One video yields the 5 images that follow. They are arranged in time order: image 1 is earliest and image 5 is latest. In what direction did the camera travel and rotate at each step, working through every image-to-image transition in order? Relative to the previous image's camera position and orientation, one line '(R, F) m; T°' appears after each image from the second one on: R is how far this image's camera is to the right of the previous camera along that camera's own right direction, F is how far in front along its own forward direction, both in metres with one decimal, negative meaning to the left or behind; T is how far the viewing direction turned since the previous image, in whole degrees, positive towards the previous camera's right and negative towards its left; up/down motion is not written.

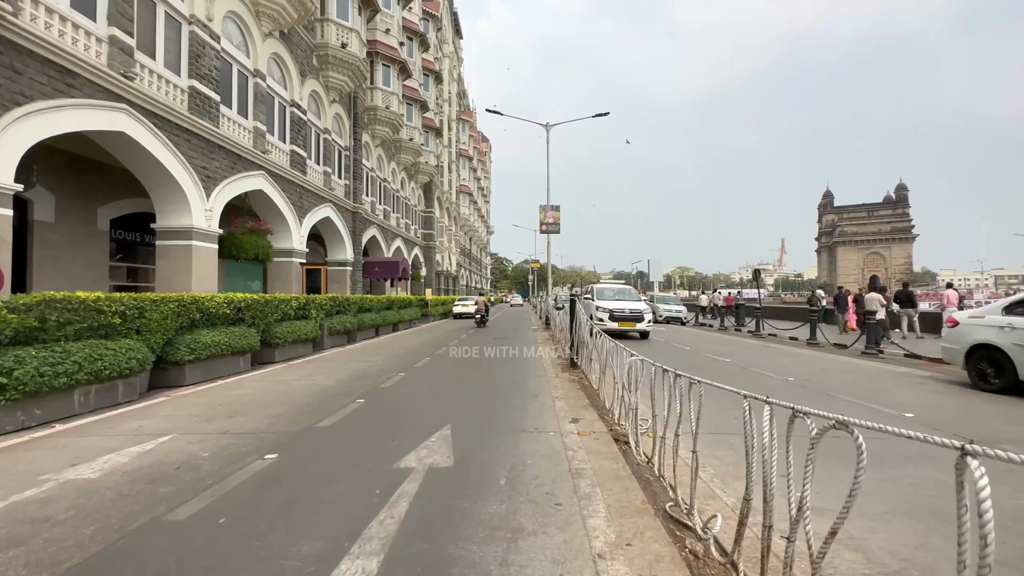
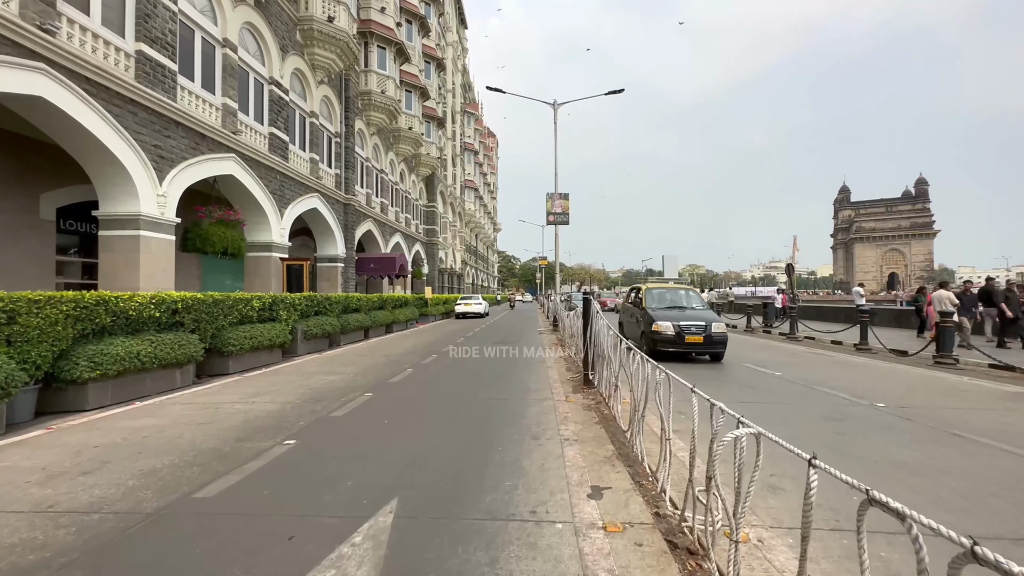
(+0.2, +2.1) m; -1°
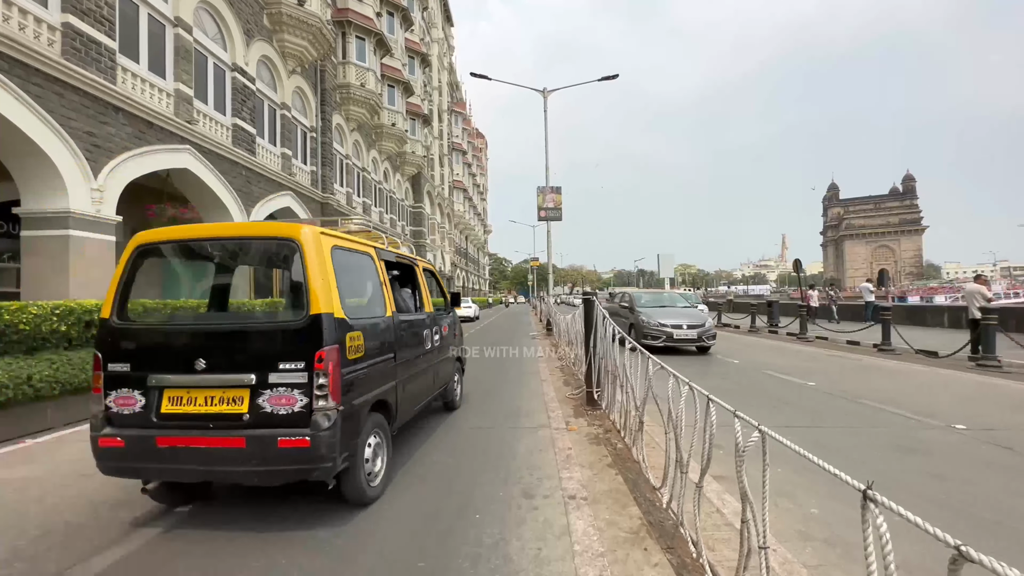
(+0.1, +1.4) m; +1°
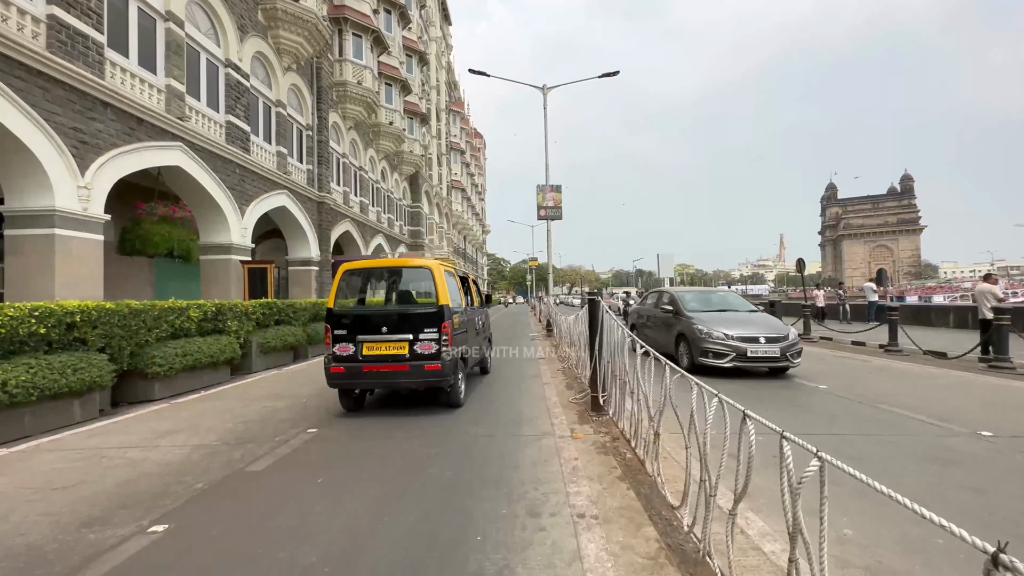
(0.0, +0.3) m; 0°
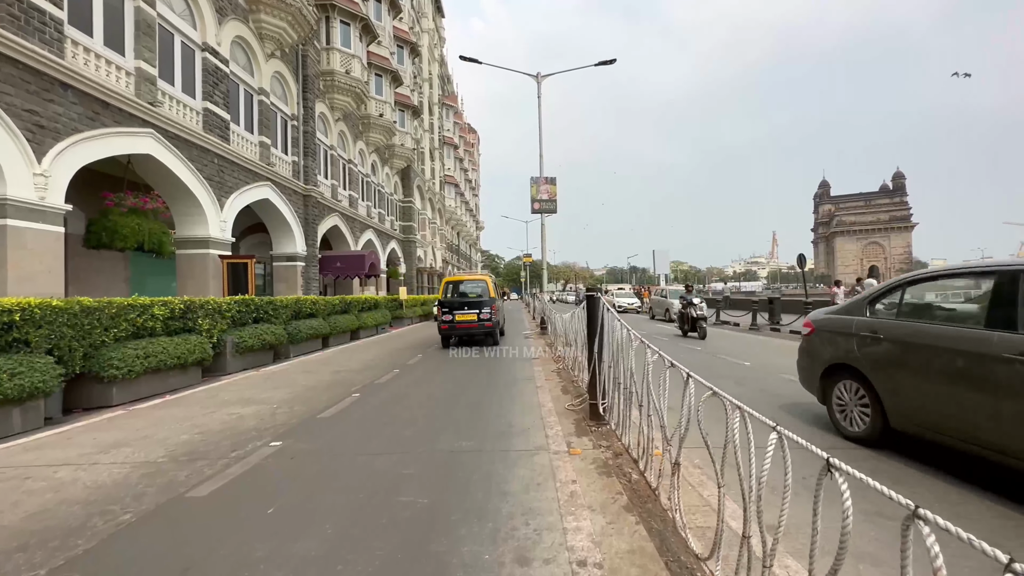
(0.0, +0.7) m; +1°
